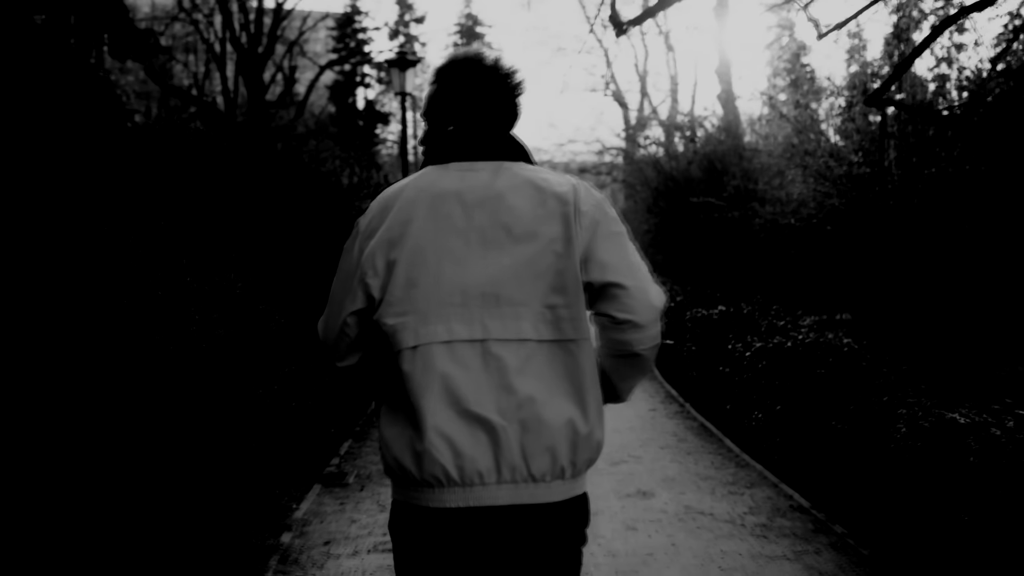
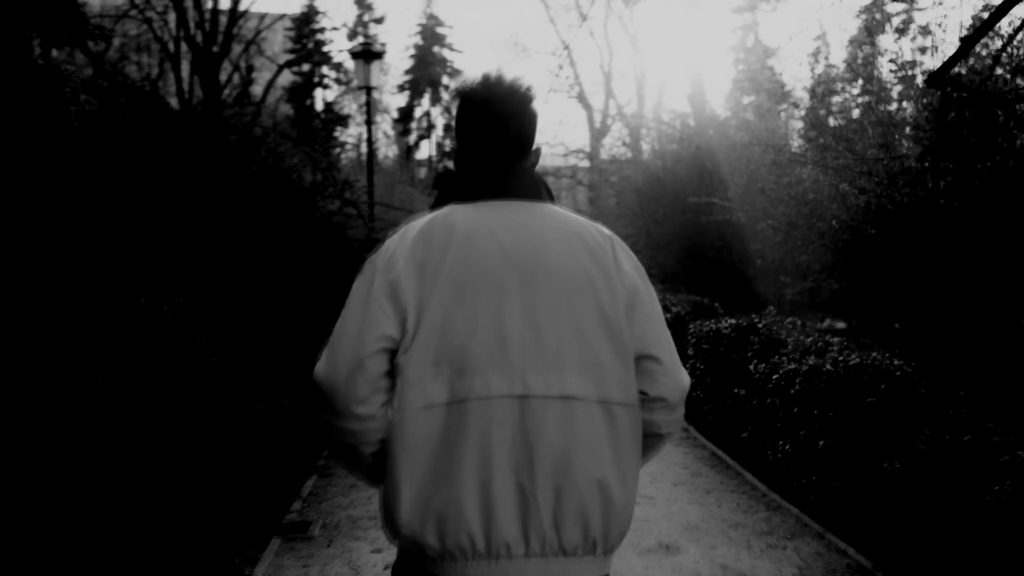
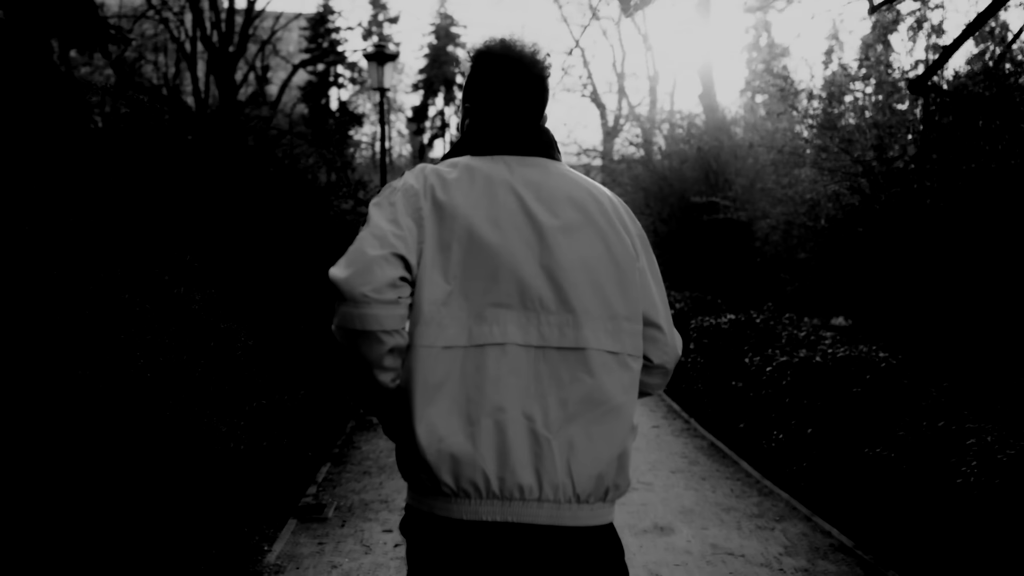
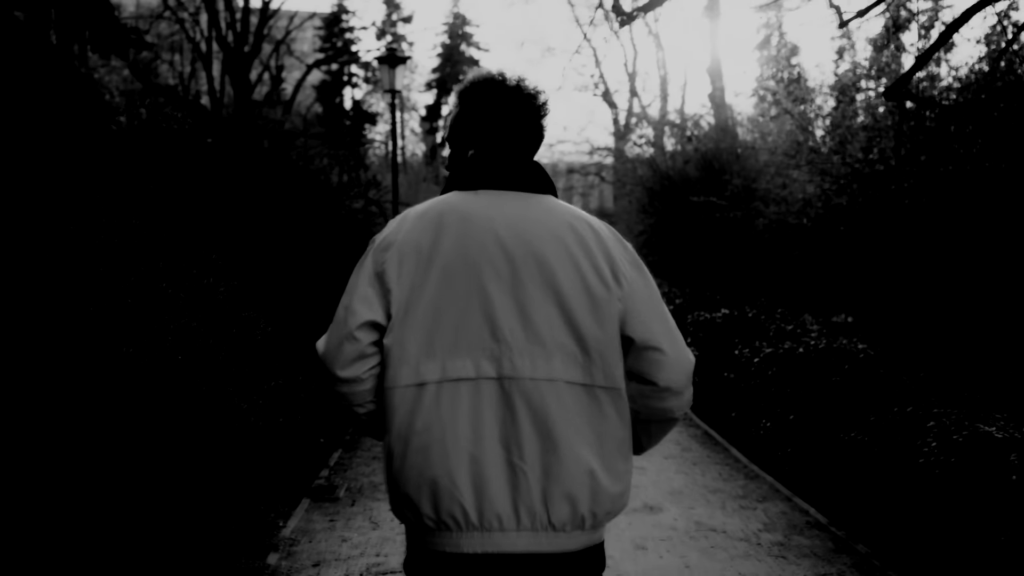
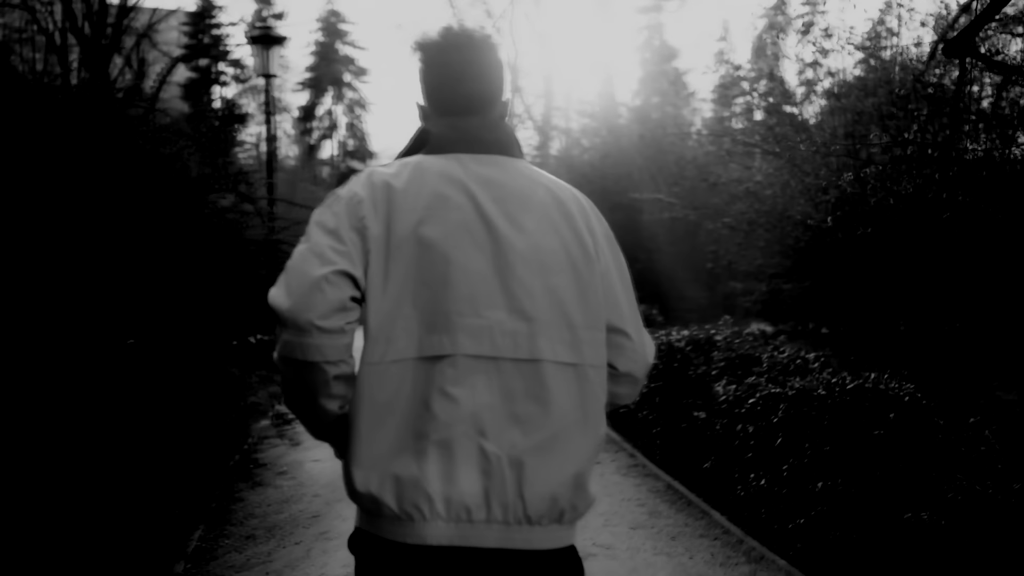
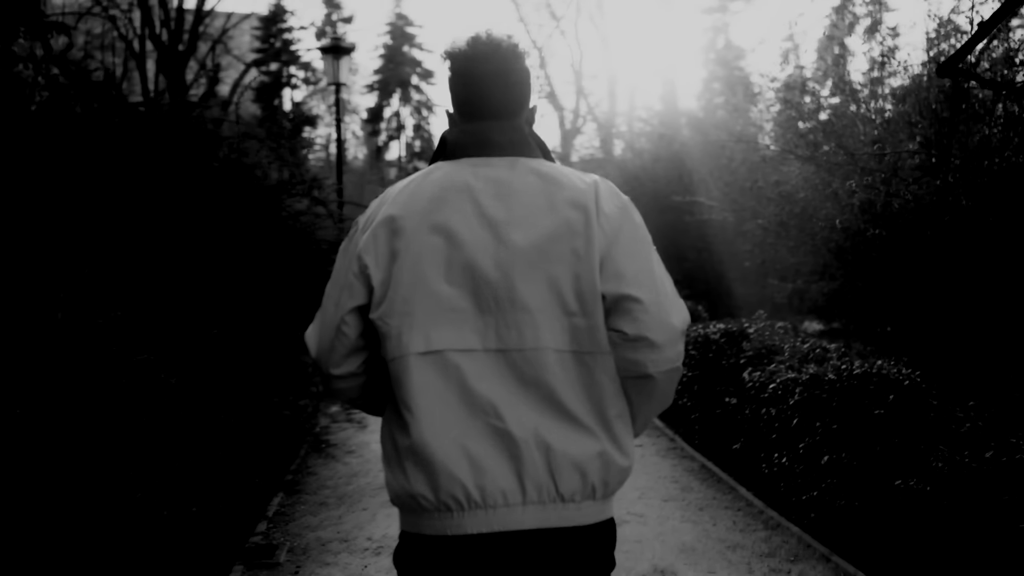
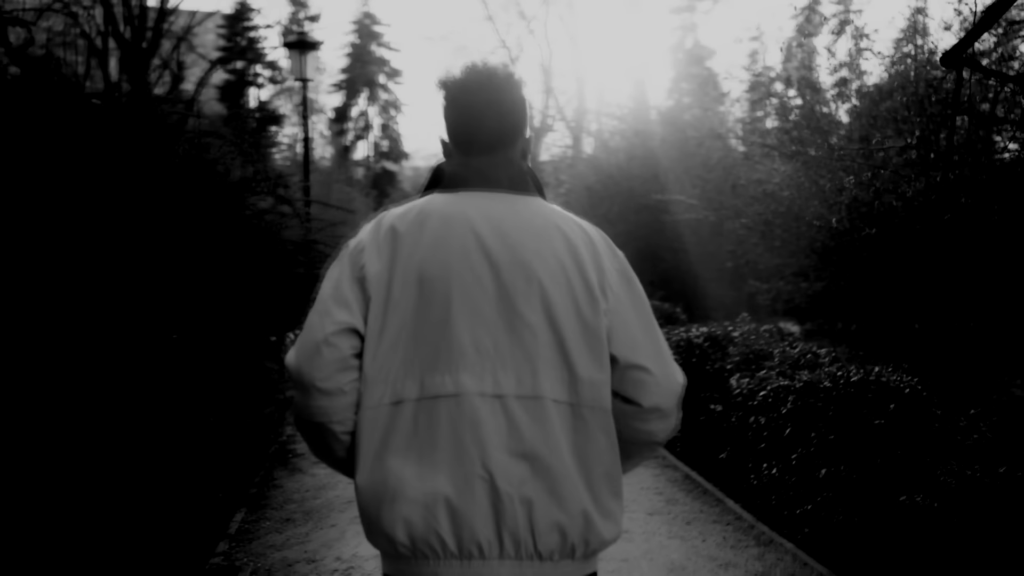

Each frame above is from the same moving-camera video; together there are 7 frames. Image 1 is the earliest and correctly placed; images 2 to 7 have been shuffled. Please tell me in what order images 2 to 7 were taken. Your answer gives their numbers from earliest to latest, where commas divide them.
4, 3, 2, 6, 7, 5
